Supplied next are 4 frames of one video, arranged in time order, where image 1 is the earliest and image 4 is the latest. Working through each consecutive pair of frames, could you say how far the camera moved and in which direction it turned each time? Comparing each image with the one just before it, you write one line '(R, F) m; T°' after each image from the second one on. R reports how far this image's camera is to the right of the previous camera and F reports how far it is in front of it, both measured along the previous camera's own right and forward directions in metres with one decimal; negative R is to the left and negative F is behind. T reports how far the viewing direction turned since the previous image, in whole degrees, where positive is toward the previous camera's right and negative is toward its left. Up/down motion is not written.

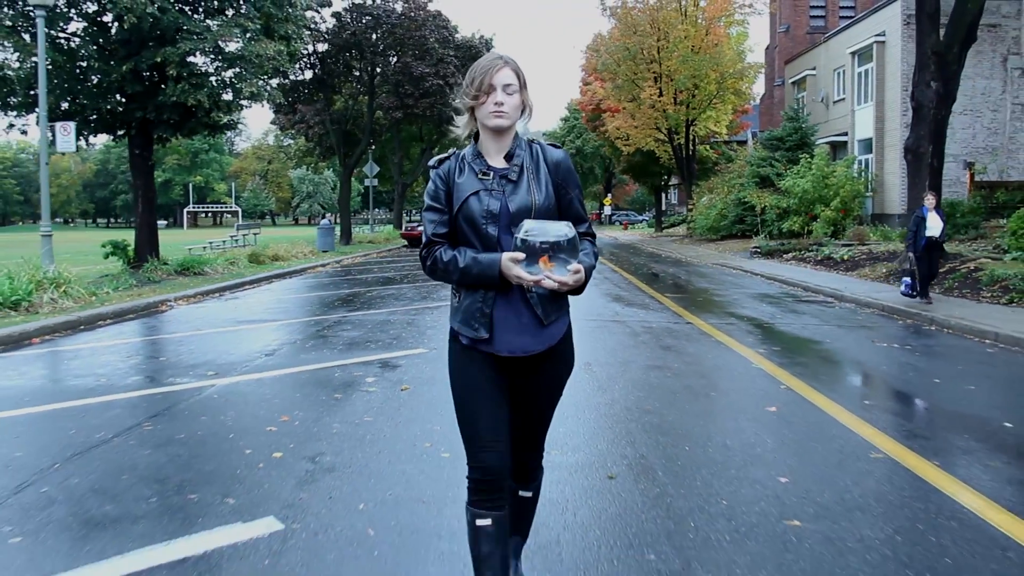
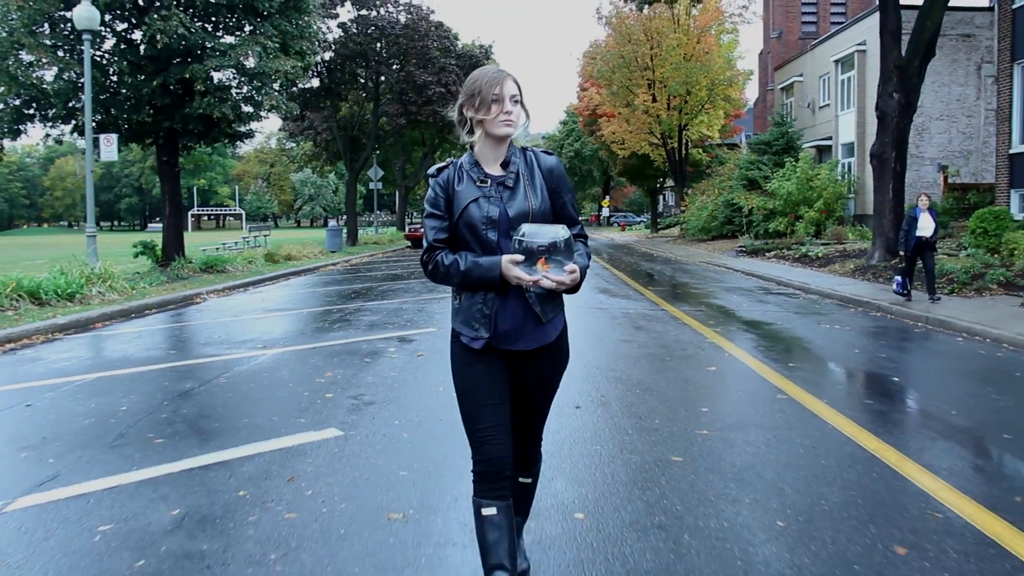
(0.0, -1.5) m; 0°
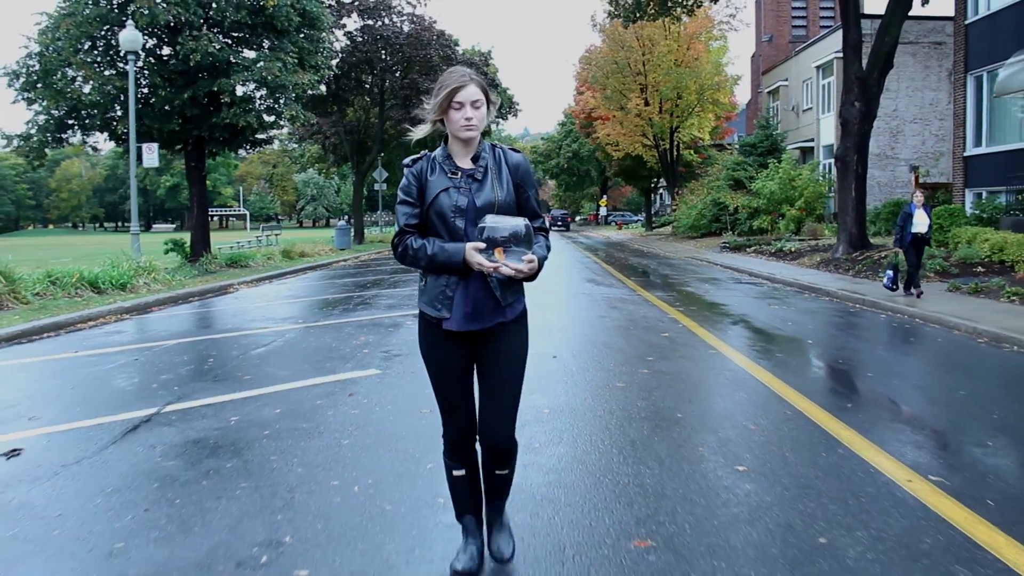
(+0.1, -1.8) m; 0°
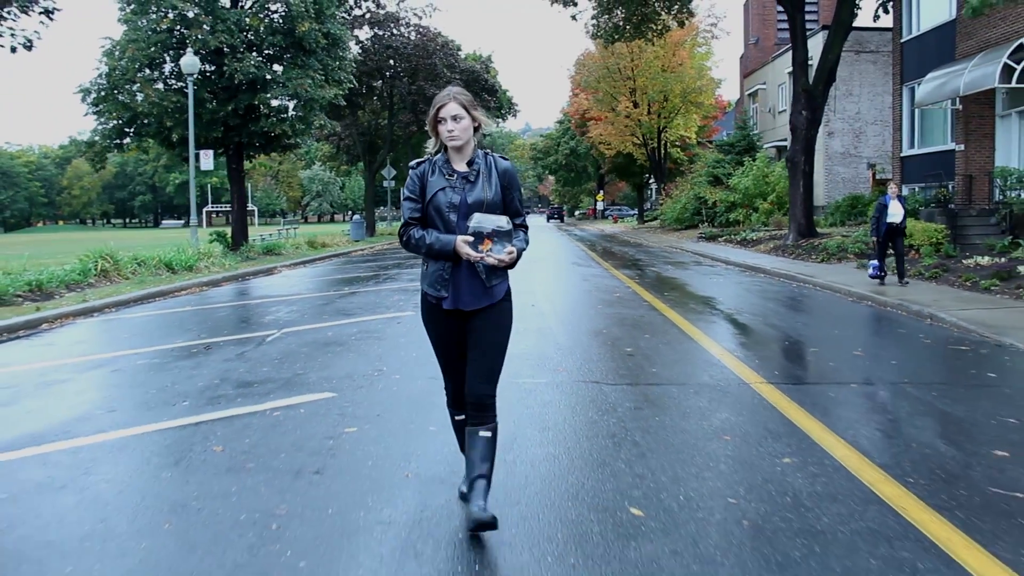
(+0.1, -3.2) m; 0°
